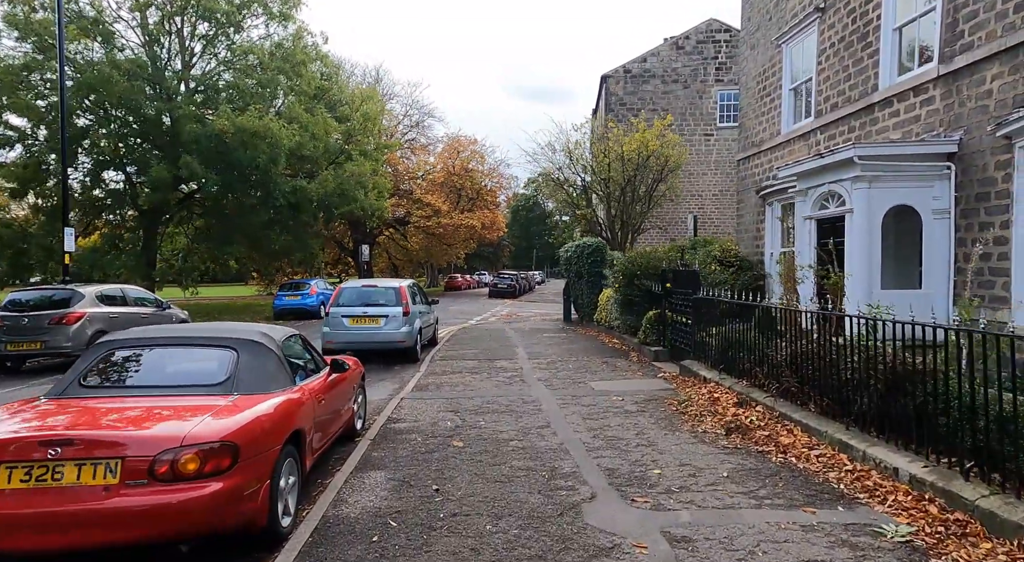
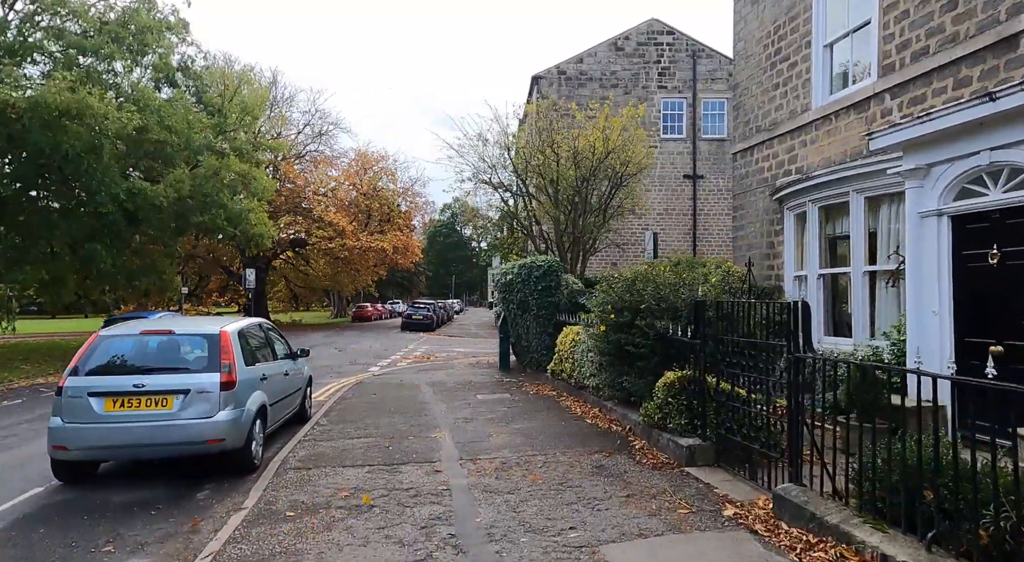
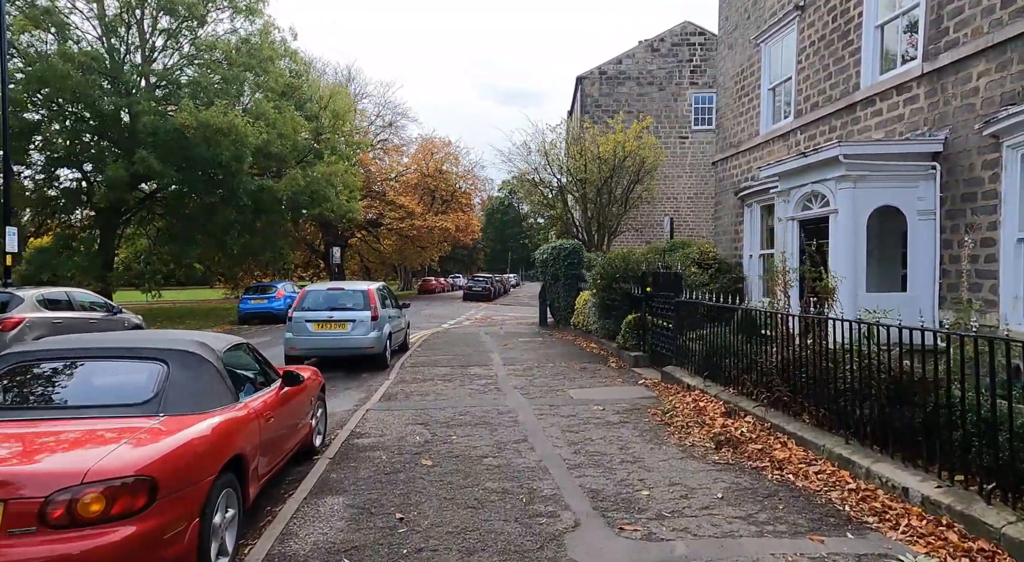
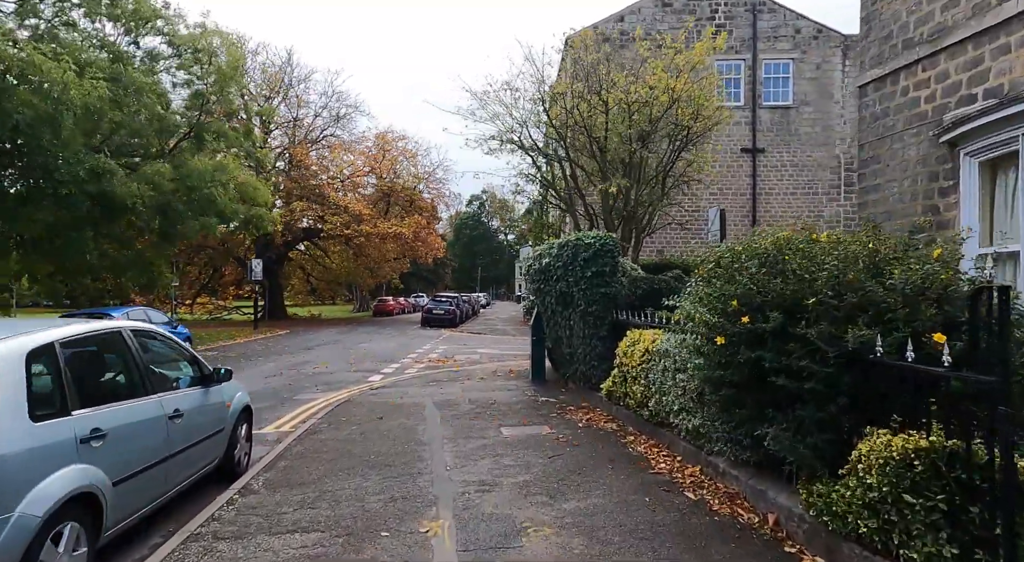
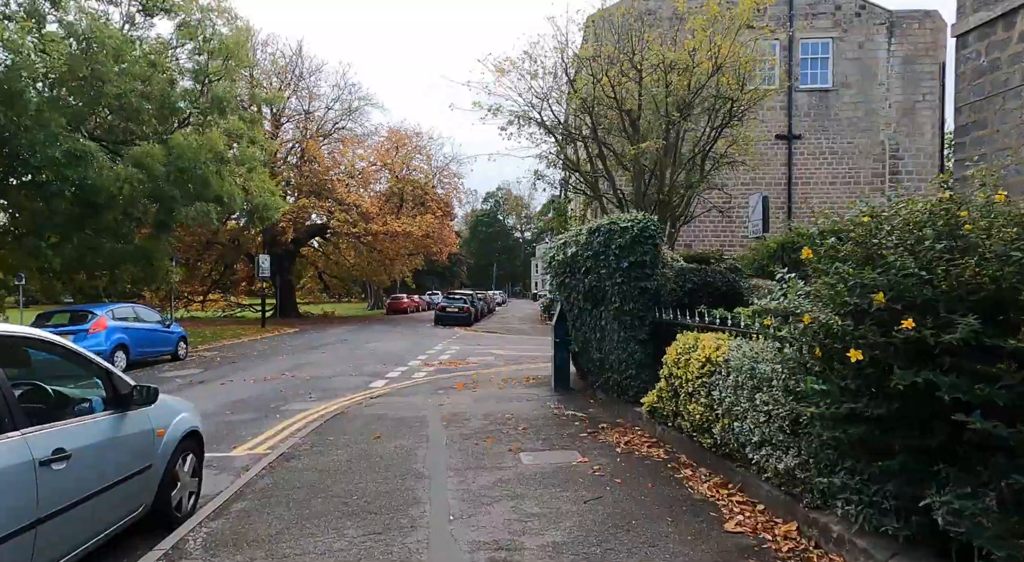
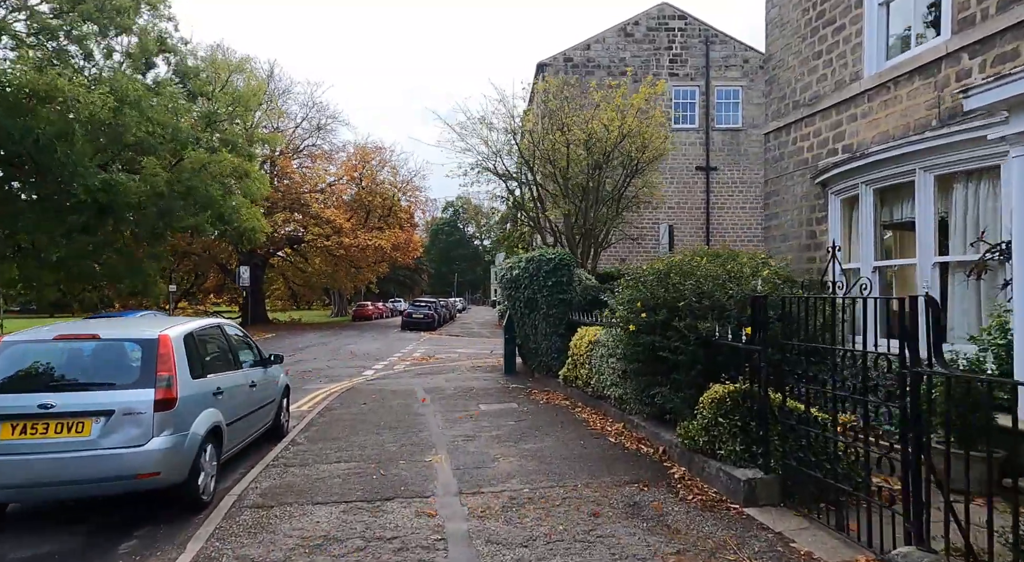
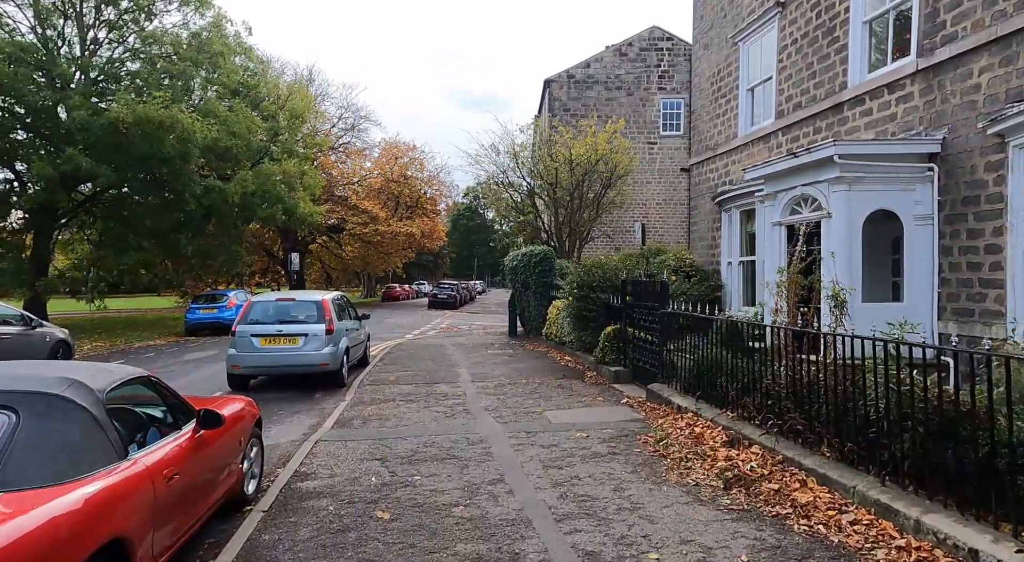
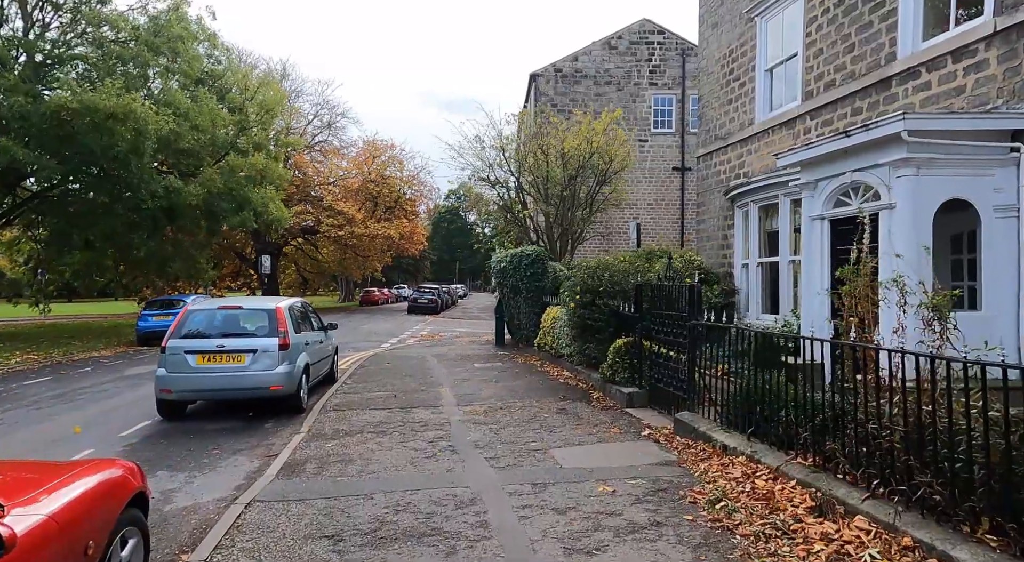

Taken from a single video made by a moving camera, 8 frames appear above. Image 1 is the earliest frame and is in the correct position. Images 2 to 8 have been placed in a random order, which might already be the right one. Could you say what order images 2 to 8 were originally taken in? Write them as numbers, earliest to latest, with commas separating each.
3, 7, 8, 2, 6, 4, 5
